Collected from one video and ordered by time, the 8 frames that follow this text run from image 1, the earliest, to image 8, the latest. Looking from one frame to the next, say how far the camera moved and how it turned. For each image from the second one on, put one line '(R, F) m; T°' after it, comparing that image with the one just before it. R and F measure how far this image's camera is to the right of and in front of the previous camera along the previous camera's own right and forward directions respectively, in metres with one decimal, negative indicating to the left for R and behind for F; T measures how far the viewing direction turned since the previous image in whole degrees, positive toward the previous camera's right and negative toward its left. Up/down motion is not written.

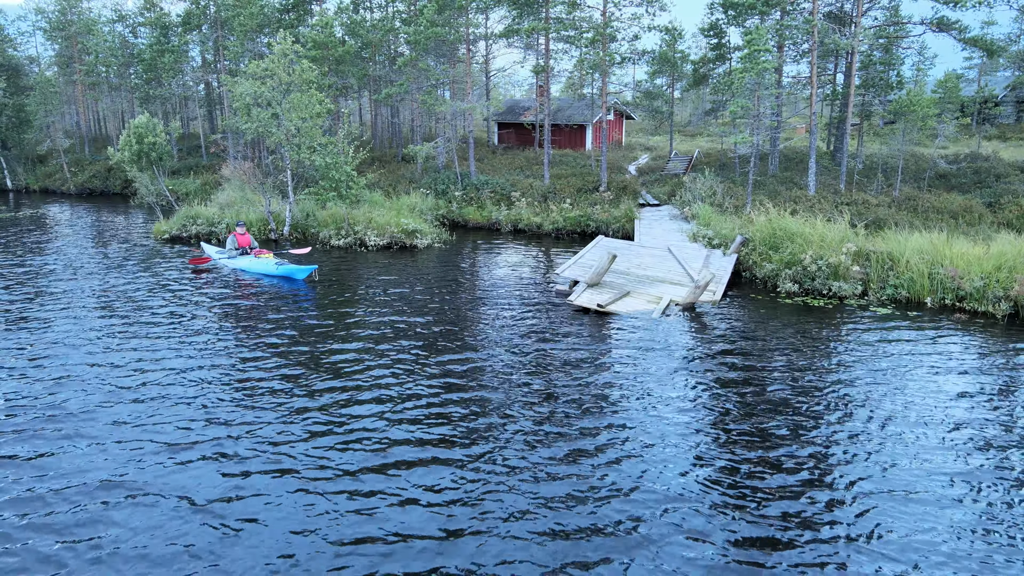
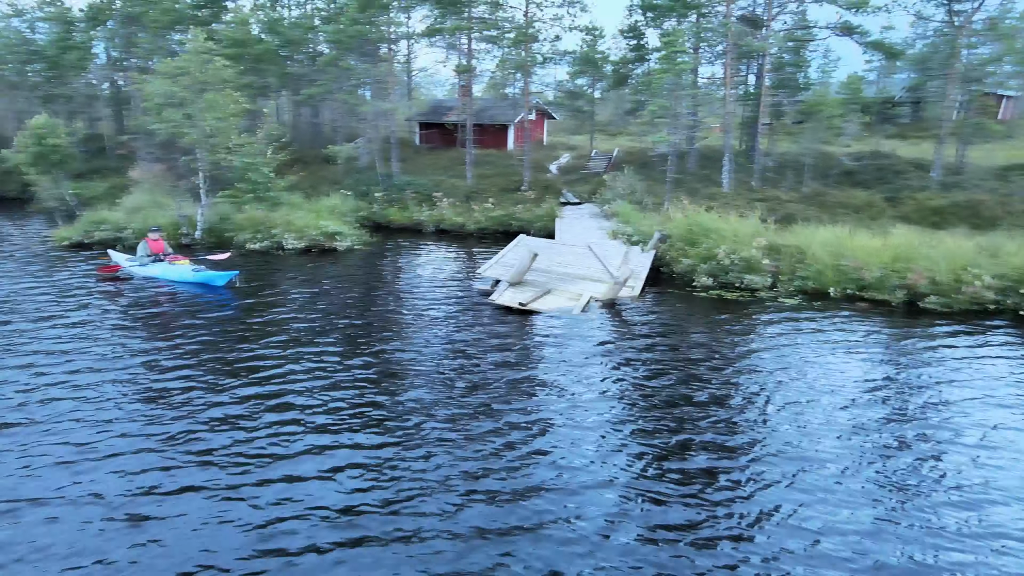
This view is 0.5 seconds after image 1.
(+0.1, 0.0) m; +5°
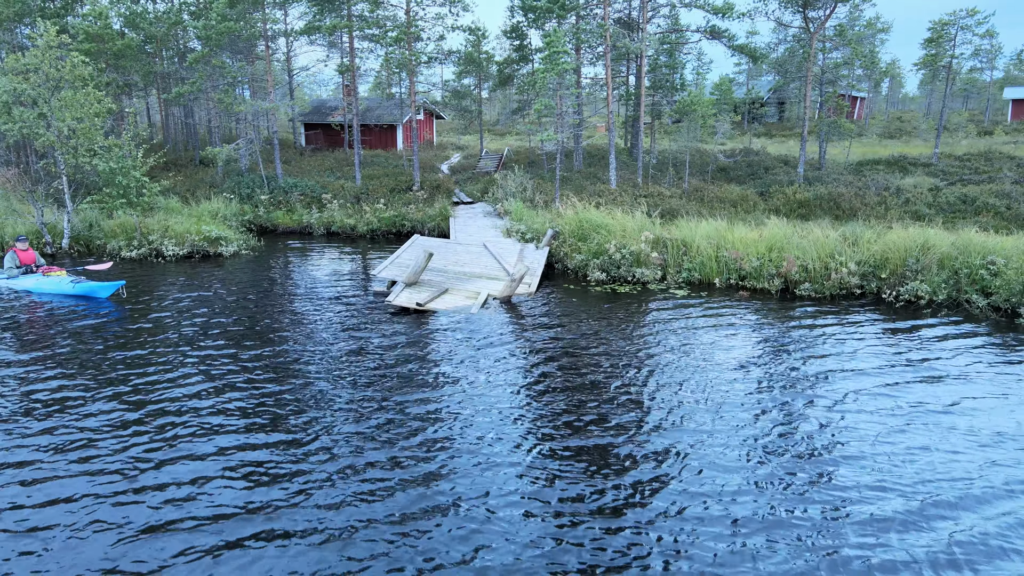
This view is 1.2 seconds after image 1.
(-0.1, 0.0) m; +8°
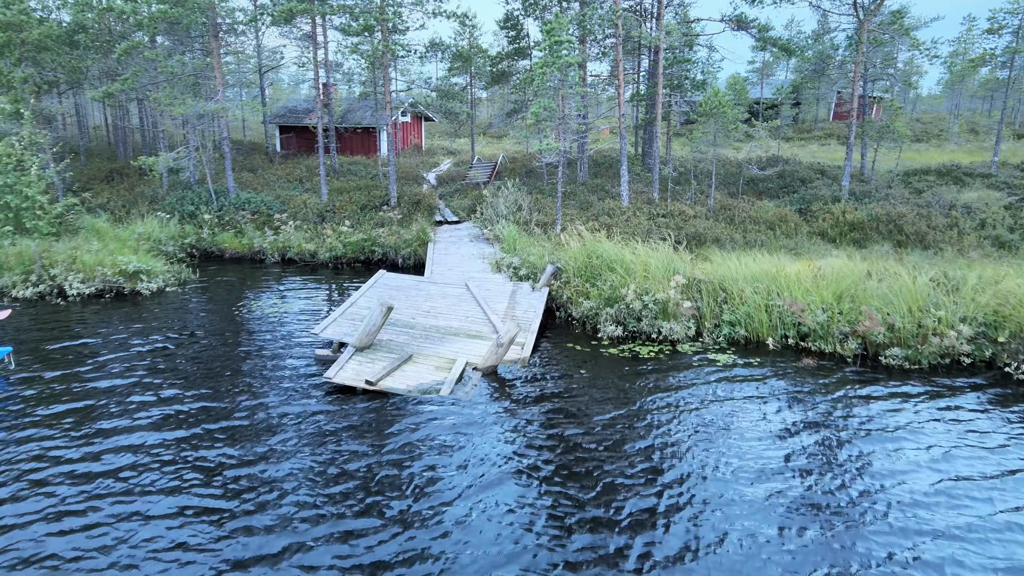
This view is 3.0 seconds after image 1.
(+0.2, +3.1) m; 0°
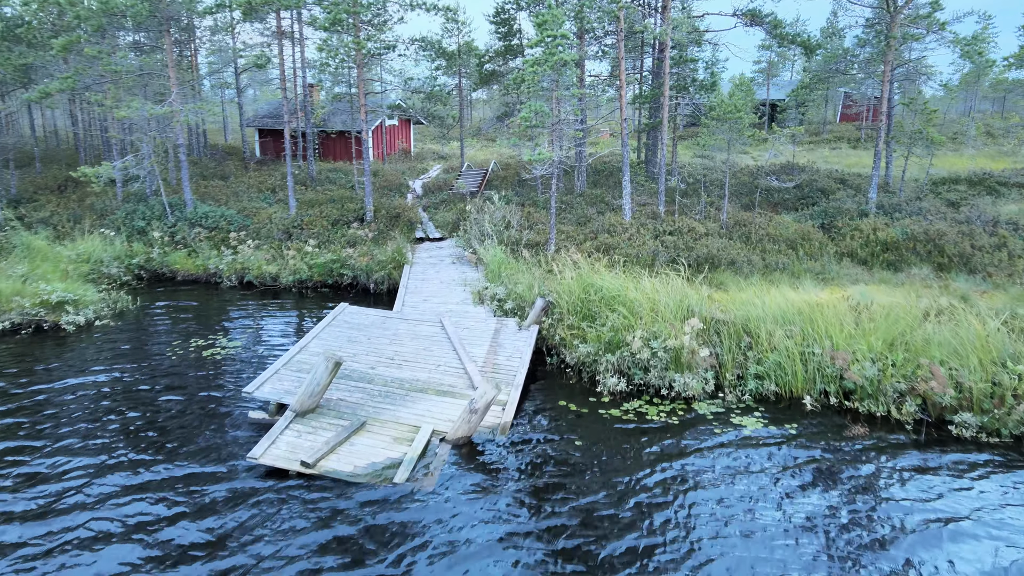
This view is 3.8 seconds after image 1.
(+0.2, +1.8) m; 0°
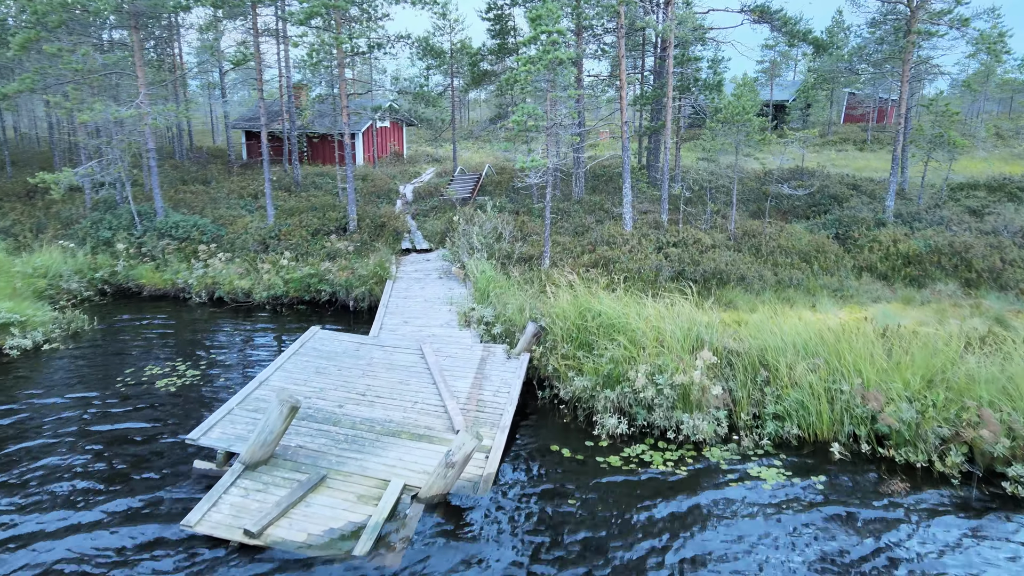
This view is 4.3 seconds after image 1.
(+0.1, +1.0) m; 0°
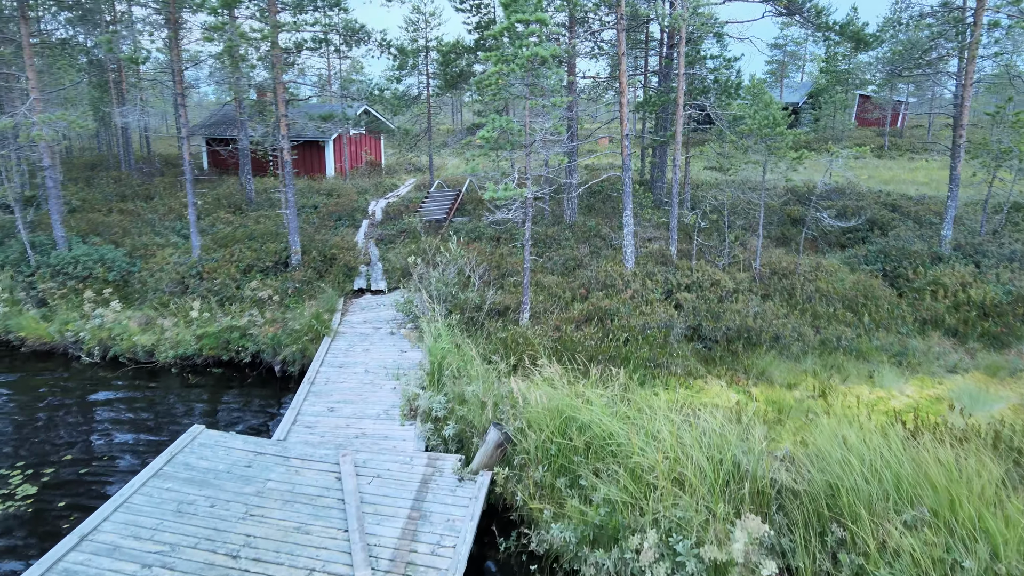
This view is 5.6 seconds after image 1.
(+0.4, +2.6) m; 0°
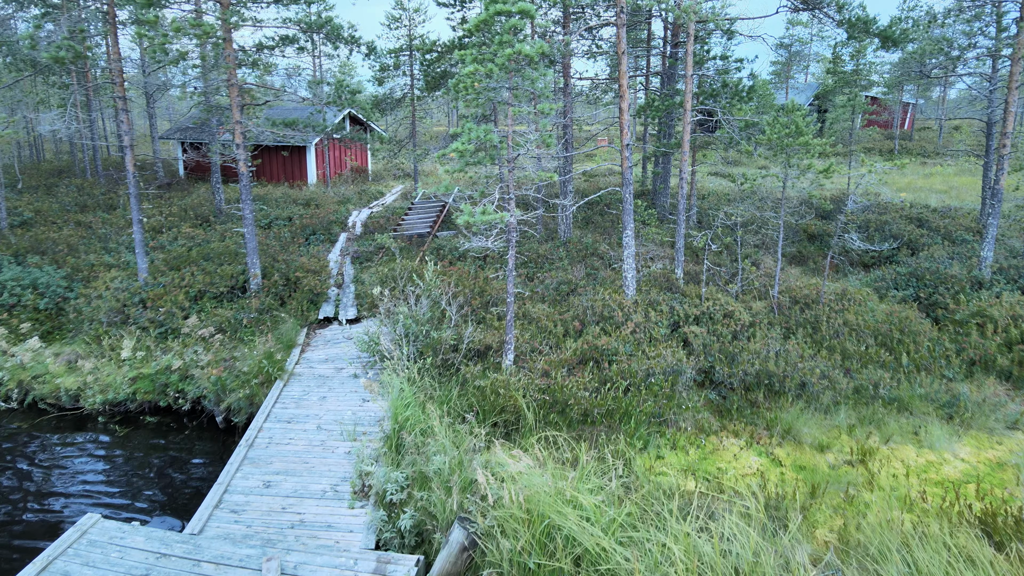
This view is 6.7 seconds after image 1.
(+0.2, +1.3) m; 0°
